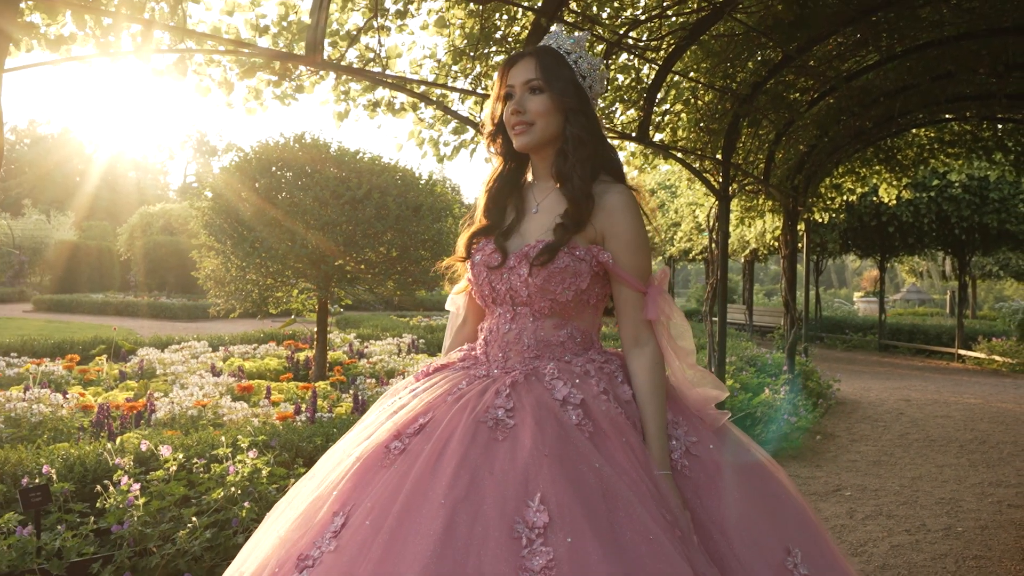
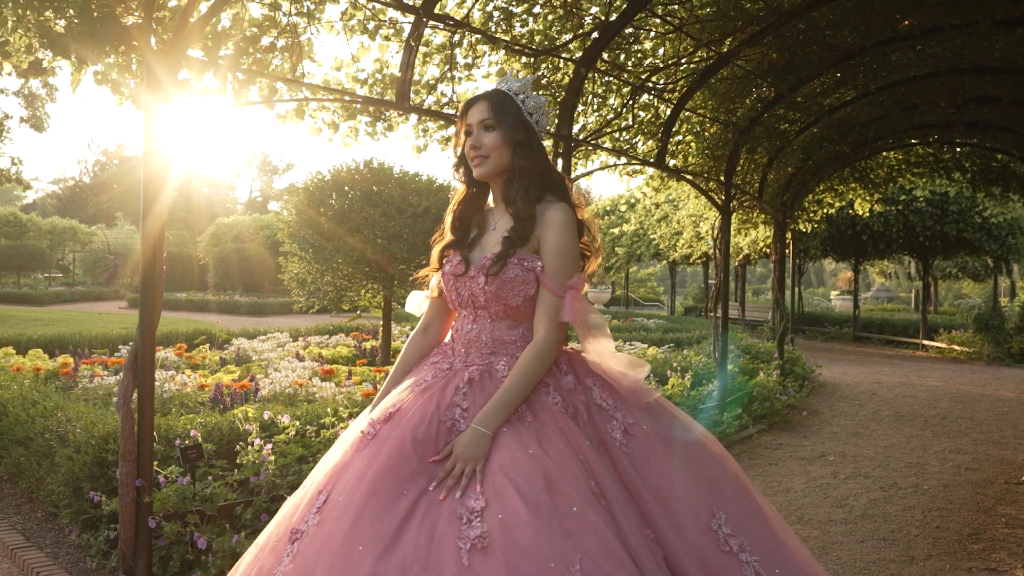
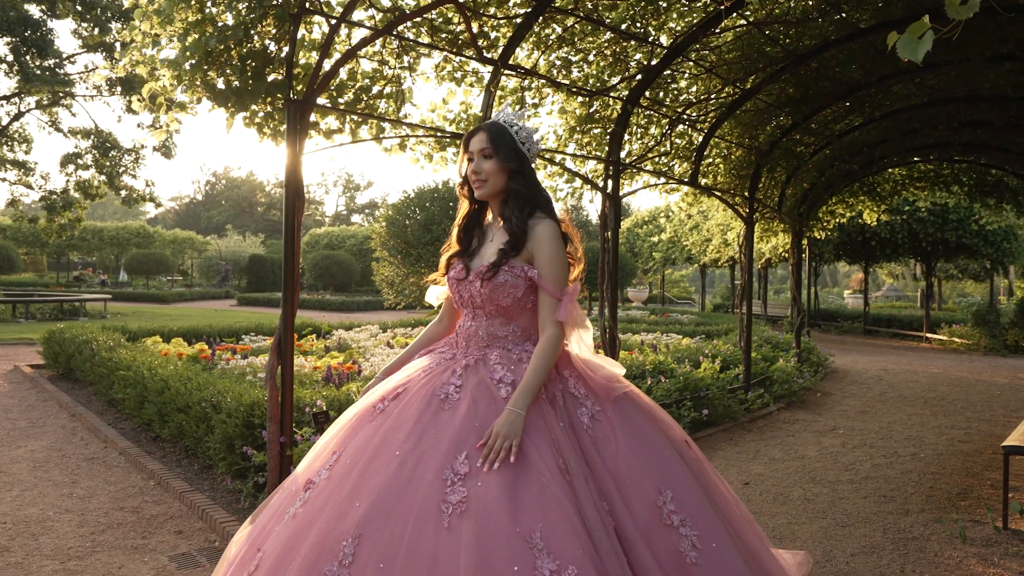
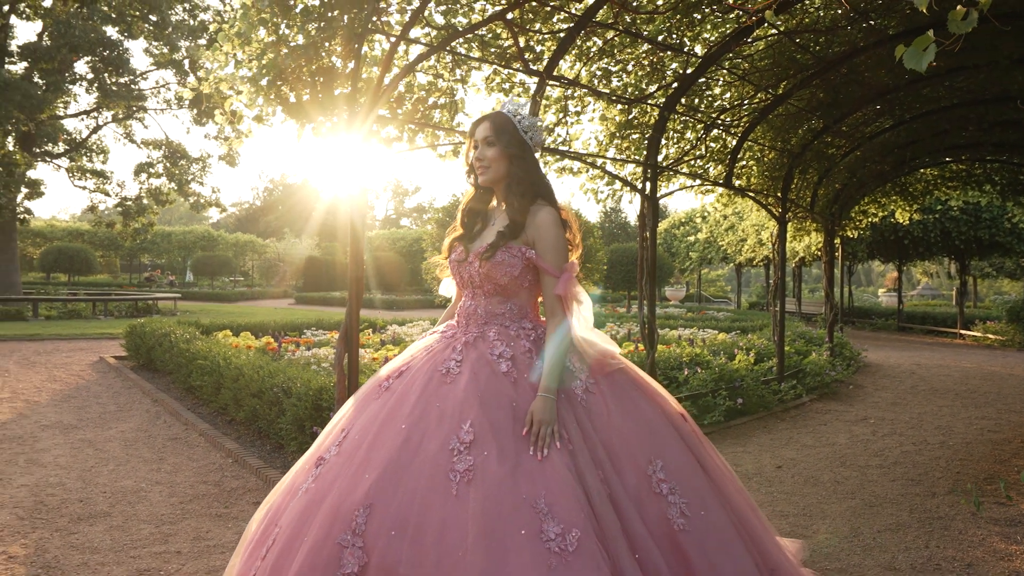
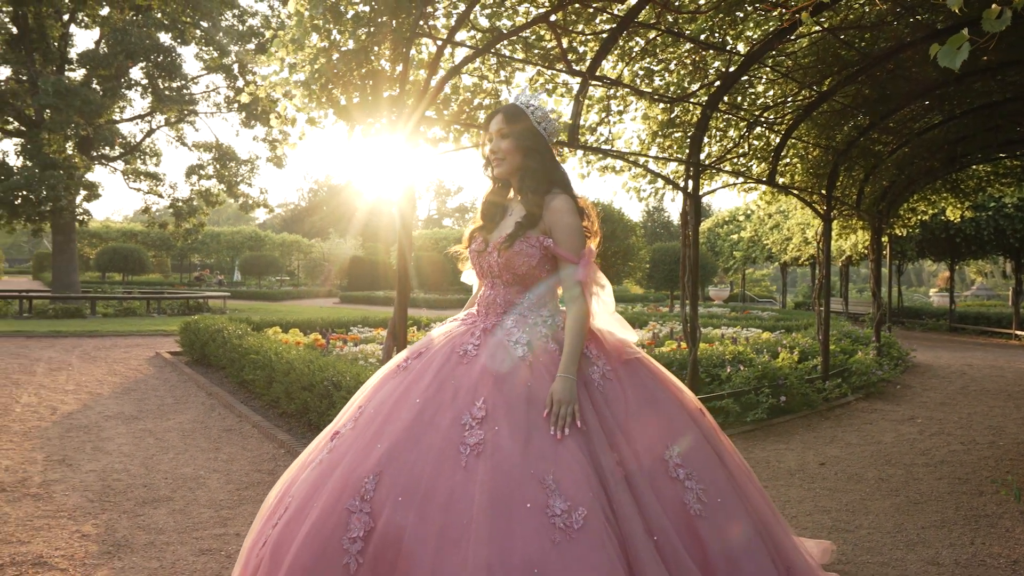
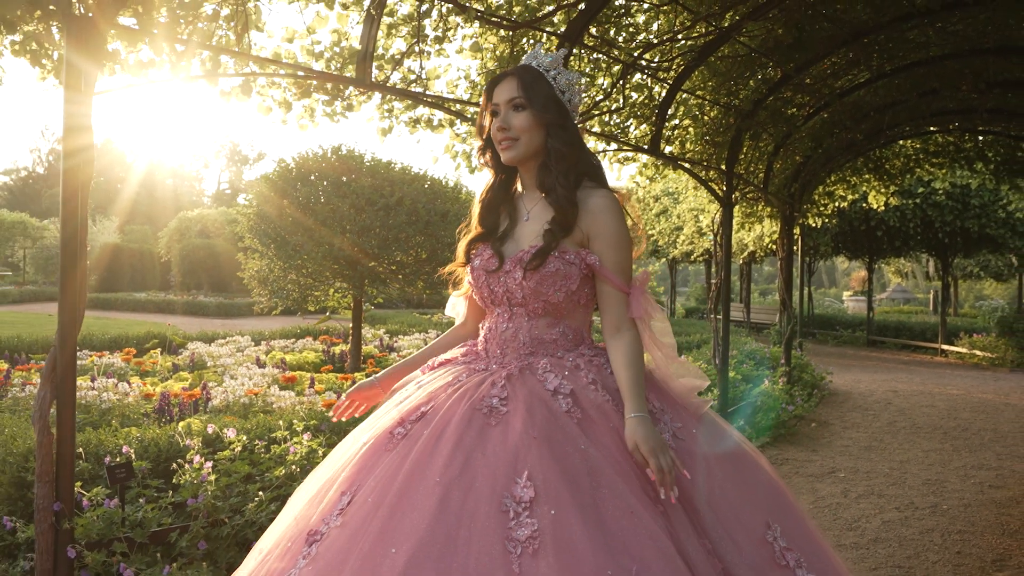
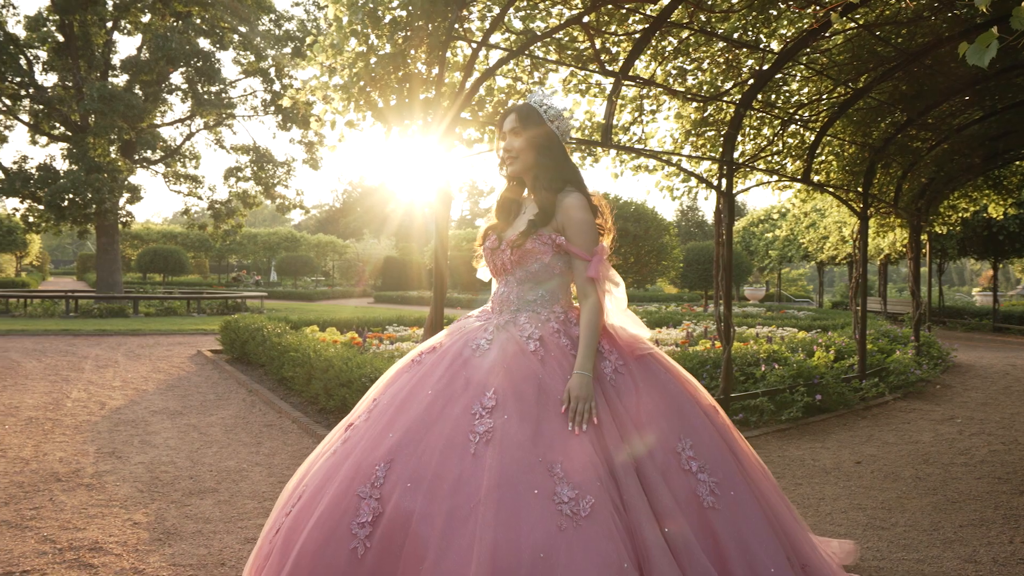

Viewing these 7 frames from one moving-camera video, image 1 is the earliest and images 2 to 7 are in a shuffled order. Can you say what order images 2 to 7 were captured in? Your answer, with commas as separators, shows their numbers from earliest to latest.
6, 2, 3, 4, 5, 7
